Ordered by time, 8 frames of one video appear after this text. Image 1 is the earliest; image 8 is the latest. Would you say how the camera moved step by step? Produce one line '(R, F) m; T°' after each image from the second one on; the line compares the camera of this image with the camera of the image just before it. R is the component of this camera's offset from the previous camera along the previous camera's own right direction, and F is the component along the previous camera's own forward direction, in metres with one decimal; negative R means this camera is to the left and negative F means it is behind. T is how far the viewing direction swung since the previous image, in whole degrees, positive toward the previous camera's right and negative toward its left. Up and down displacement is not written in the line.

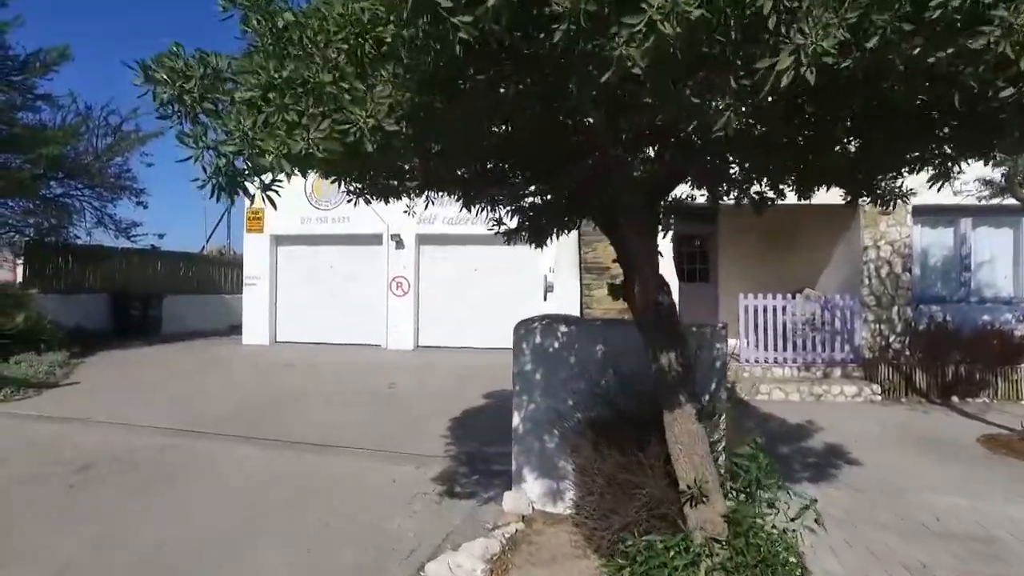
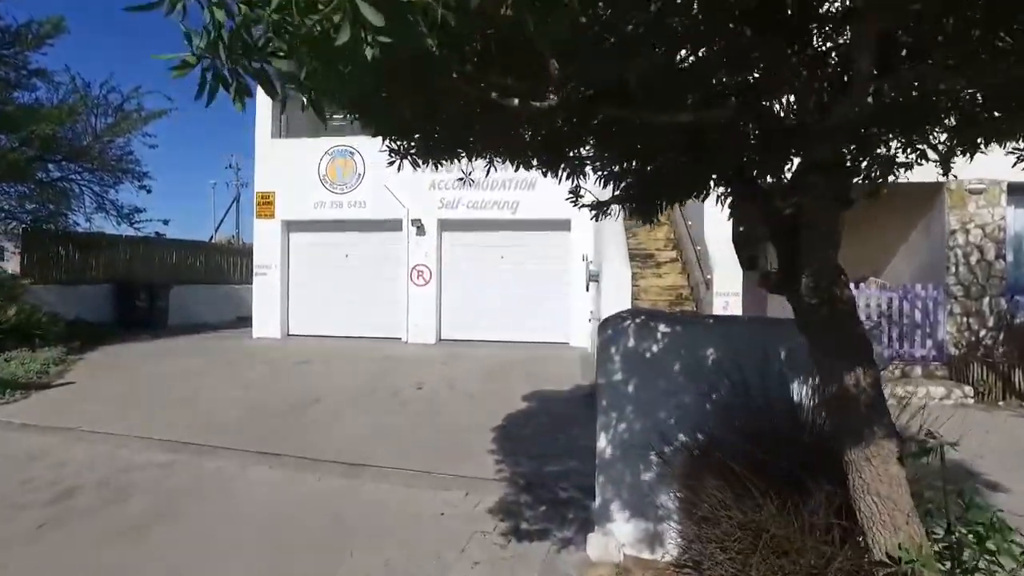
(-0.5, +1.1) m; -1°
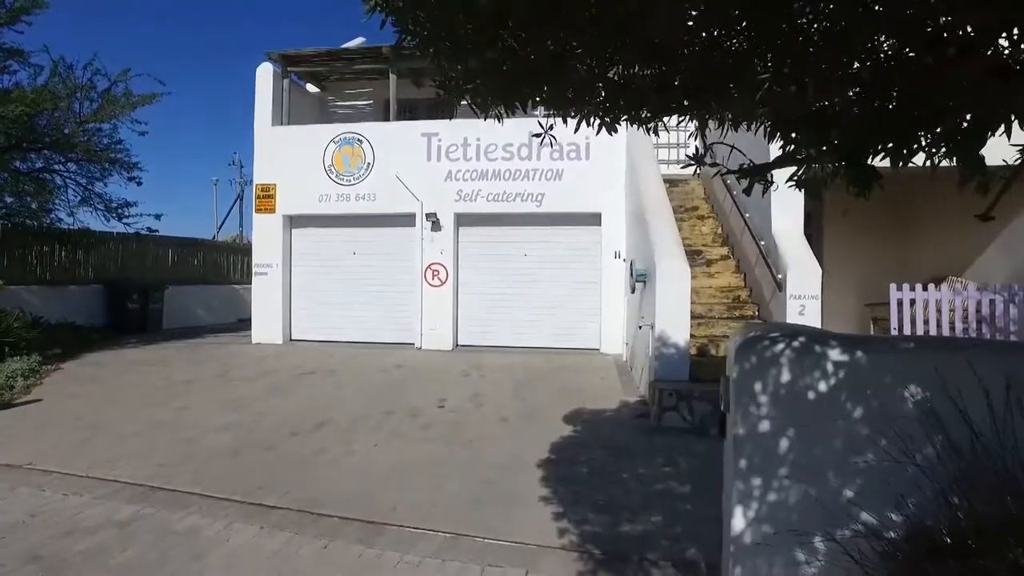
(-0.4, +1.3) m; 0°
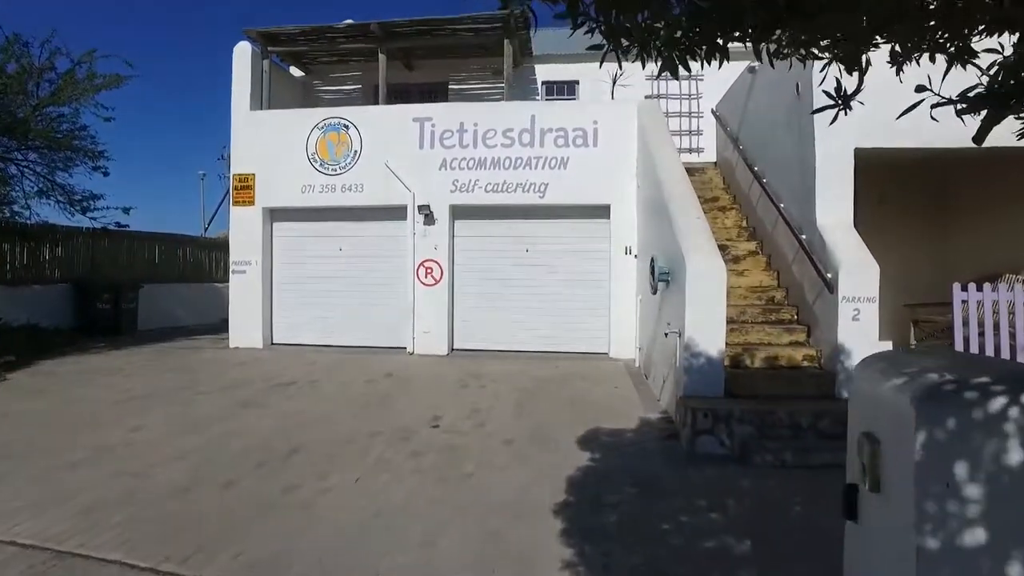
(-0.1, +1.1) m; 0°
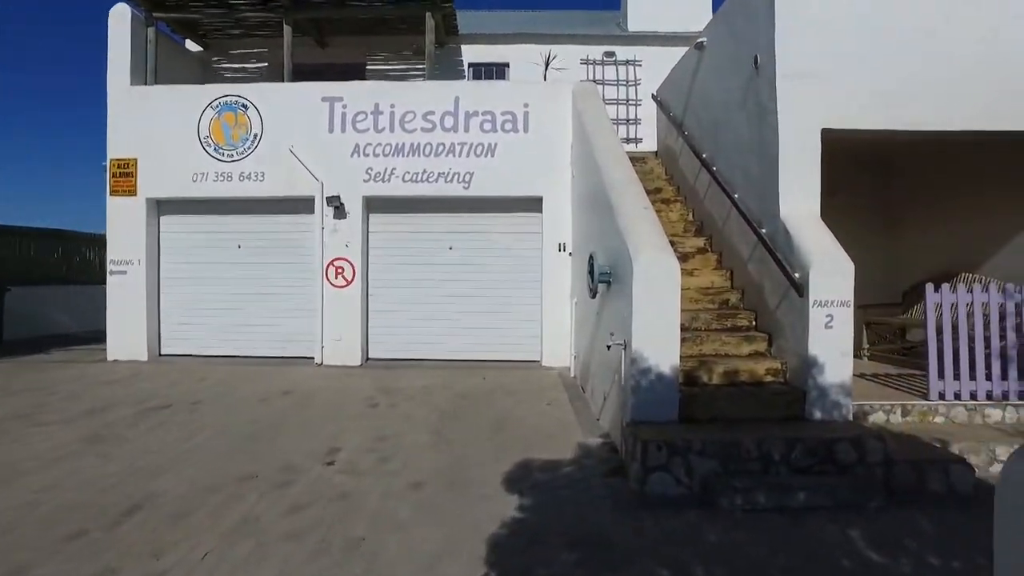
(+0.2, +1.2) m; +5°
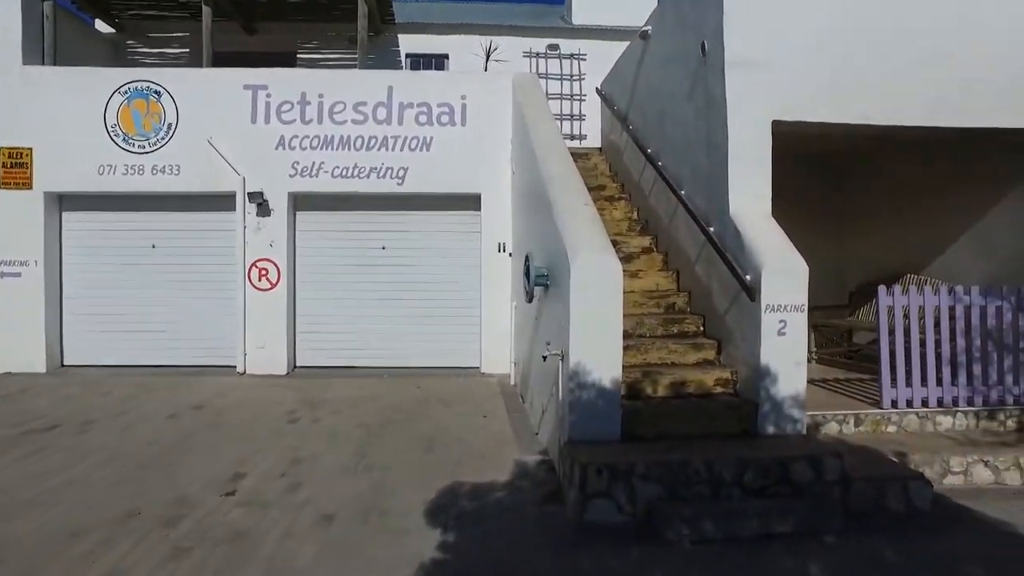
(+0.2, +0.6) m; +4°
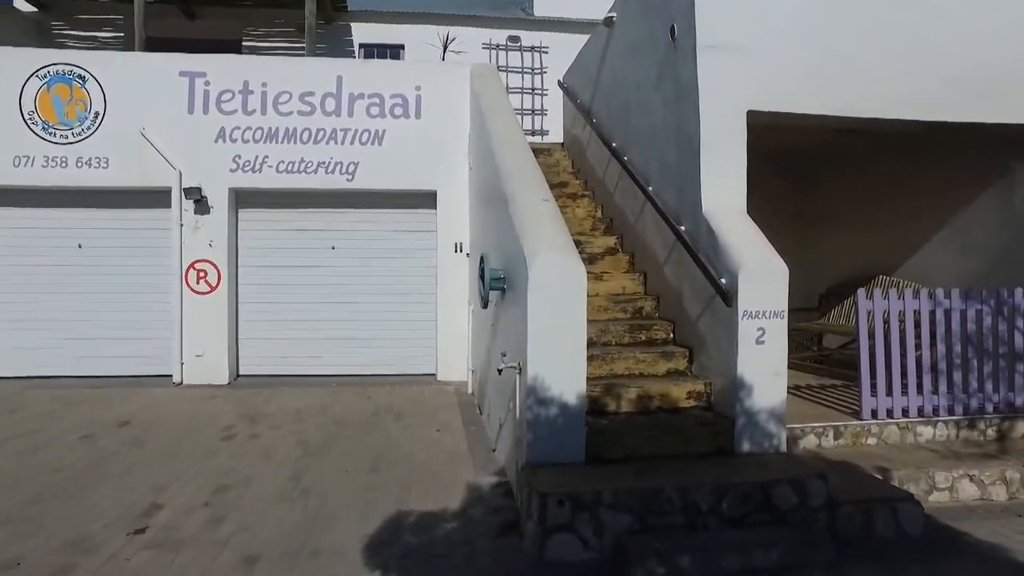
(+0.1, +0.5) m; +3°
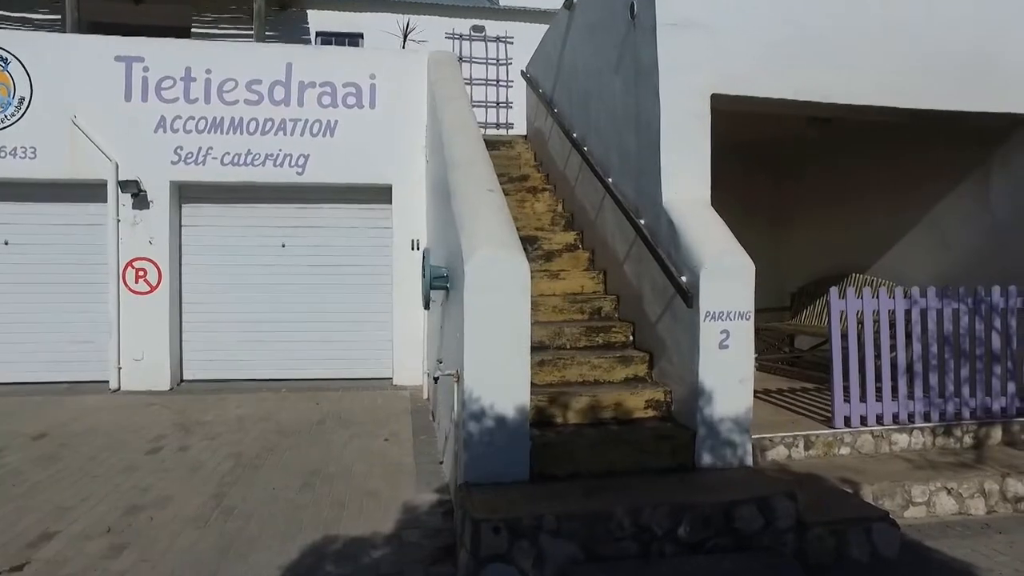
(+0.2, +0.5) m; +2°
